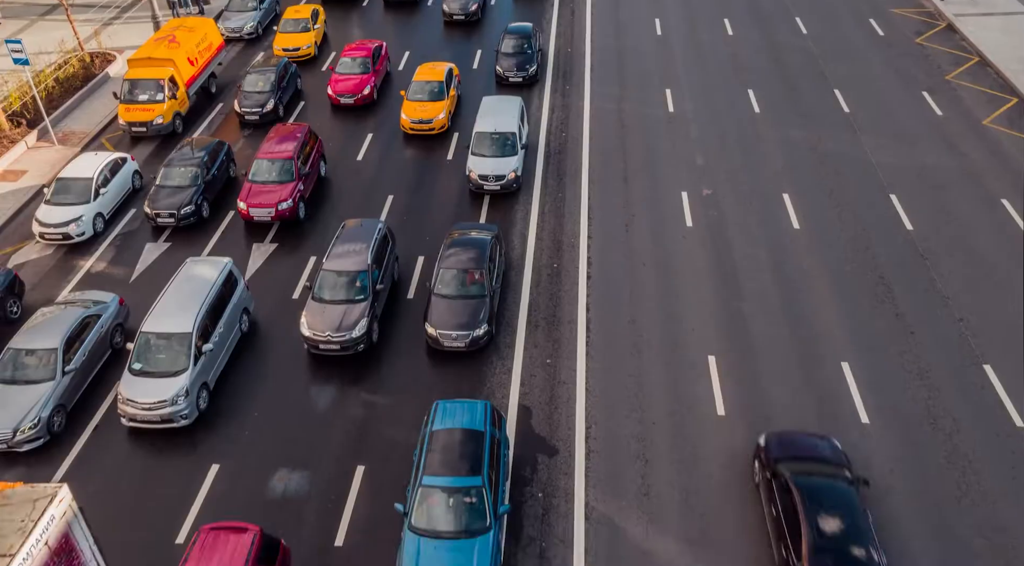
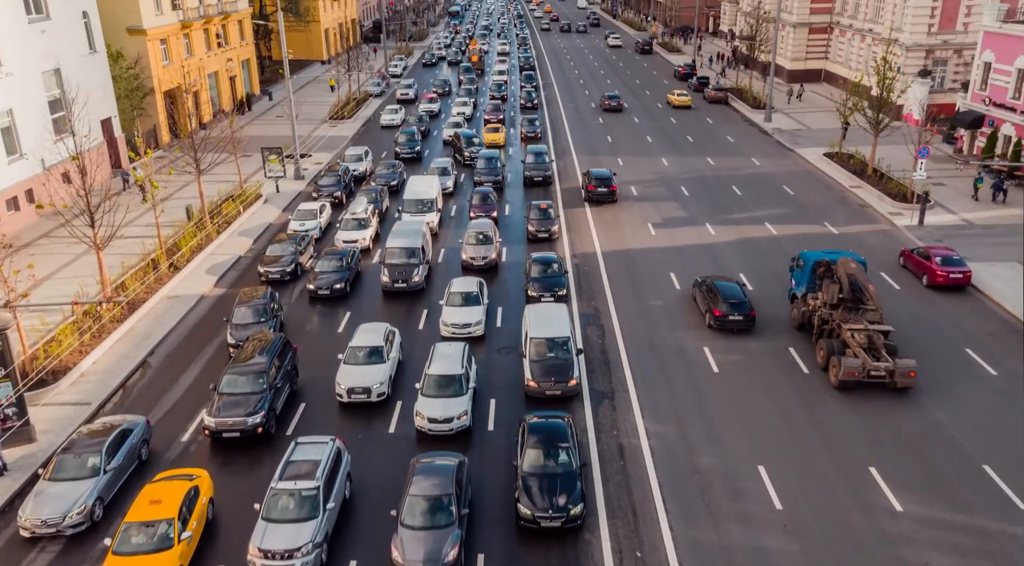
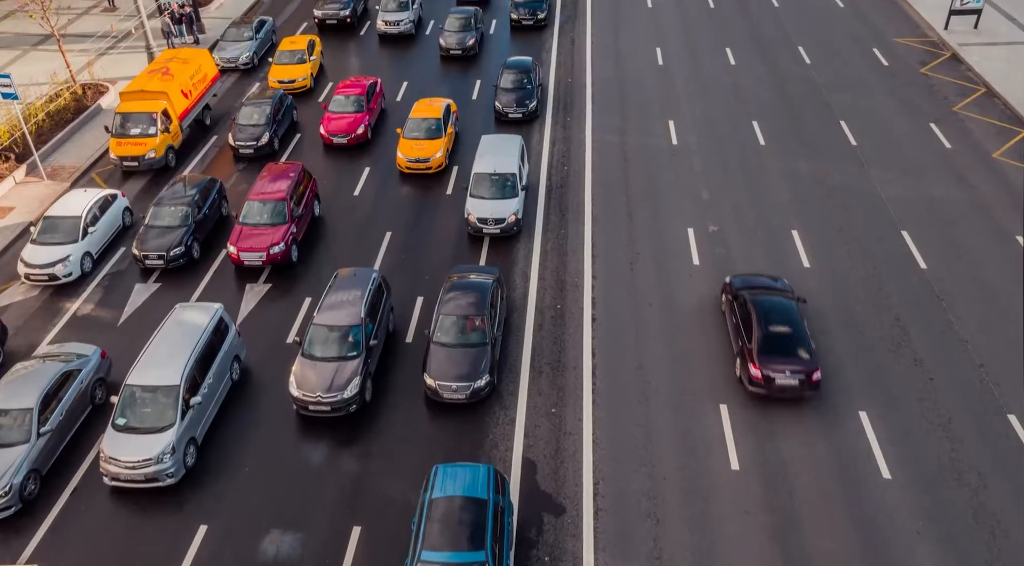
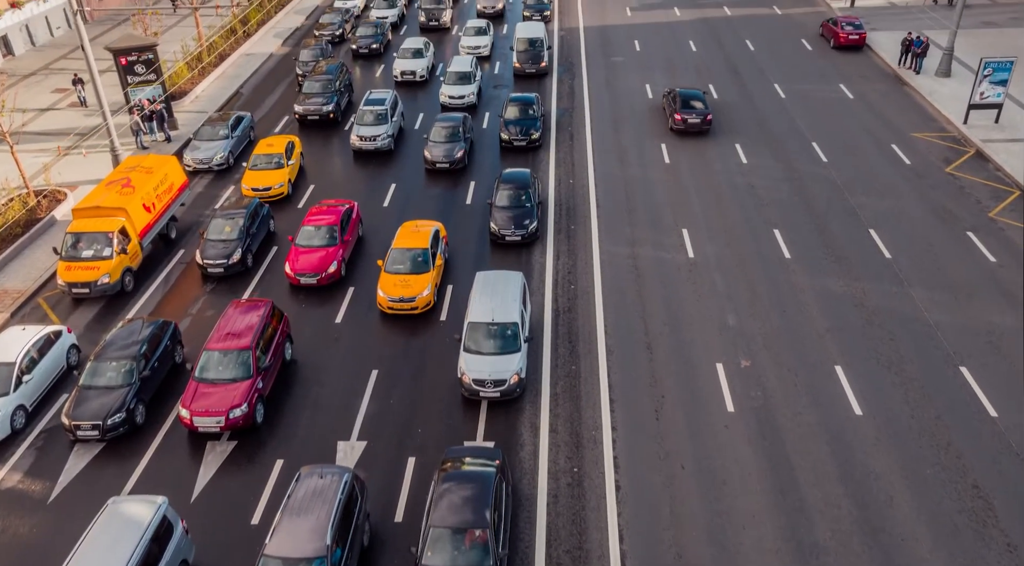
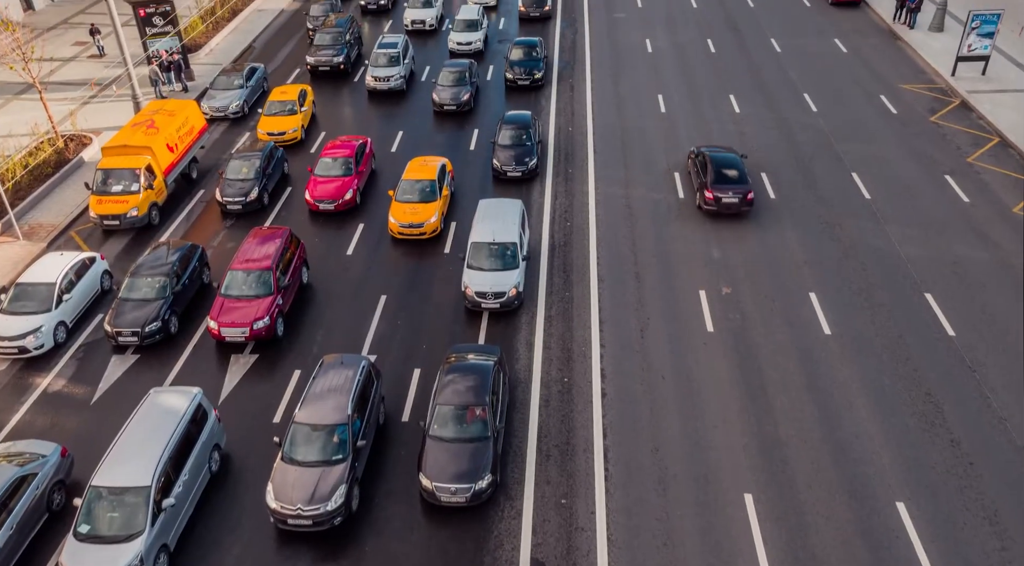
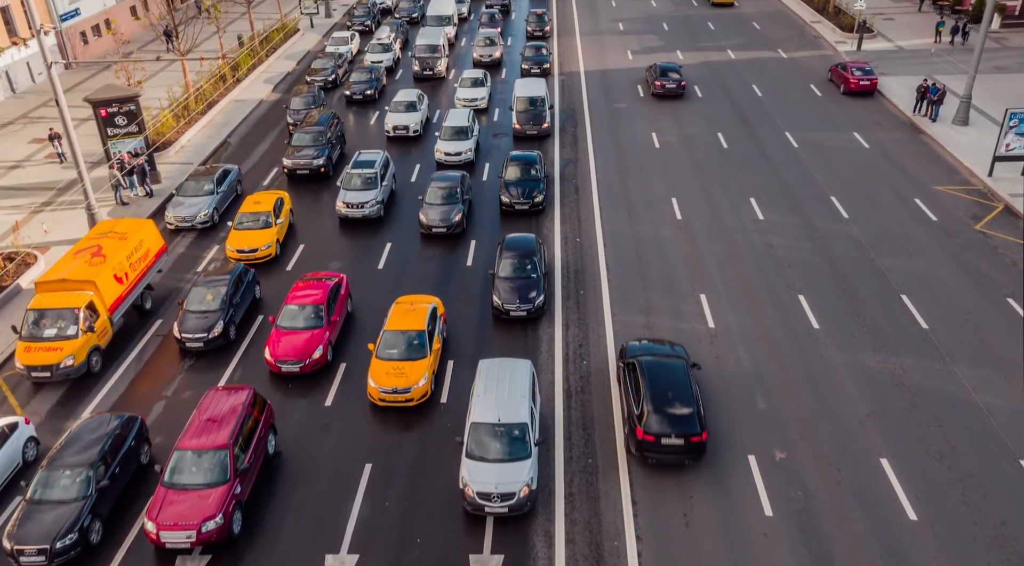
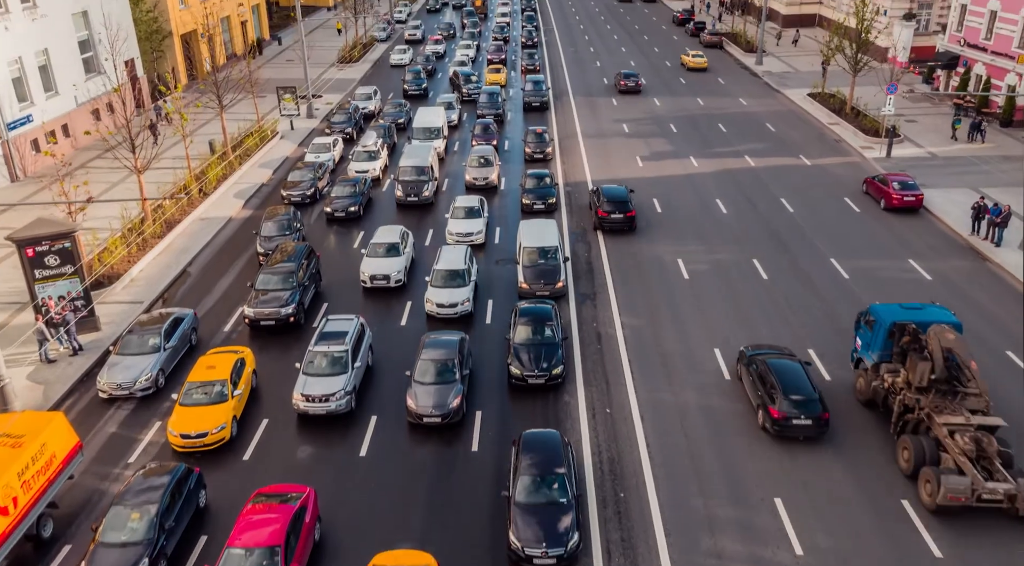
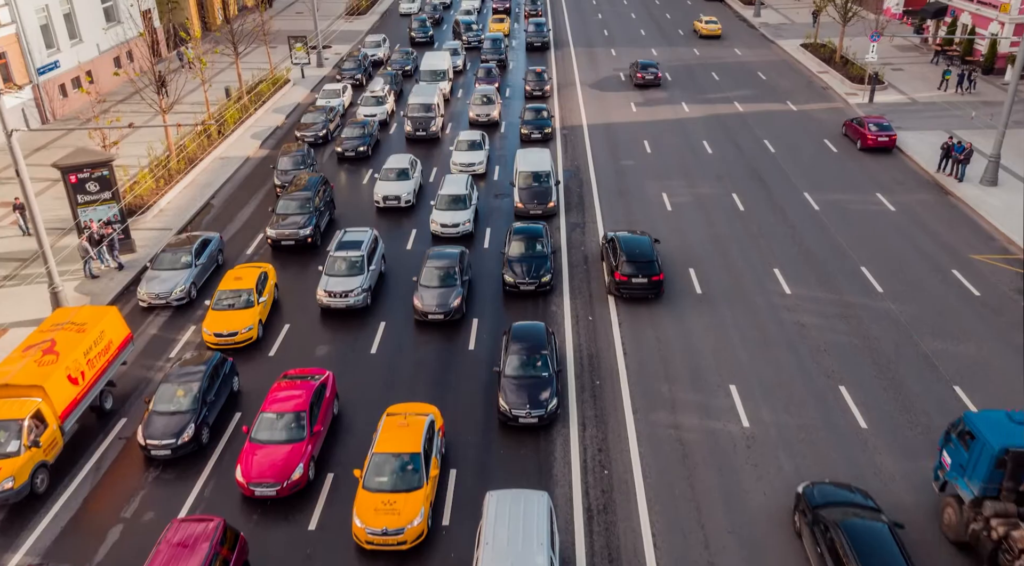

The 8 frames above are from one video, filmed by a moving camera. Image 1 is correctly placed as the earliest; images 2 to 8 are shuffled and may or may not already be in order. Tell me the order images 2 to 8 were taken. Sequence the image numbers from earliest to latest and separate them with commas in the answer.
3, 5, 4, 6, 8, 7, 2
